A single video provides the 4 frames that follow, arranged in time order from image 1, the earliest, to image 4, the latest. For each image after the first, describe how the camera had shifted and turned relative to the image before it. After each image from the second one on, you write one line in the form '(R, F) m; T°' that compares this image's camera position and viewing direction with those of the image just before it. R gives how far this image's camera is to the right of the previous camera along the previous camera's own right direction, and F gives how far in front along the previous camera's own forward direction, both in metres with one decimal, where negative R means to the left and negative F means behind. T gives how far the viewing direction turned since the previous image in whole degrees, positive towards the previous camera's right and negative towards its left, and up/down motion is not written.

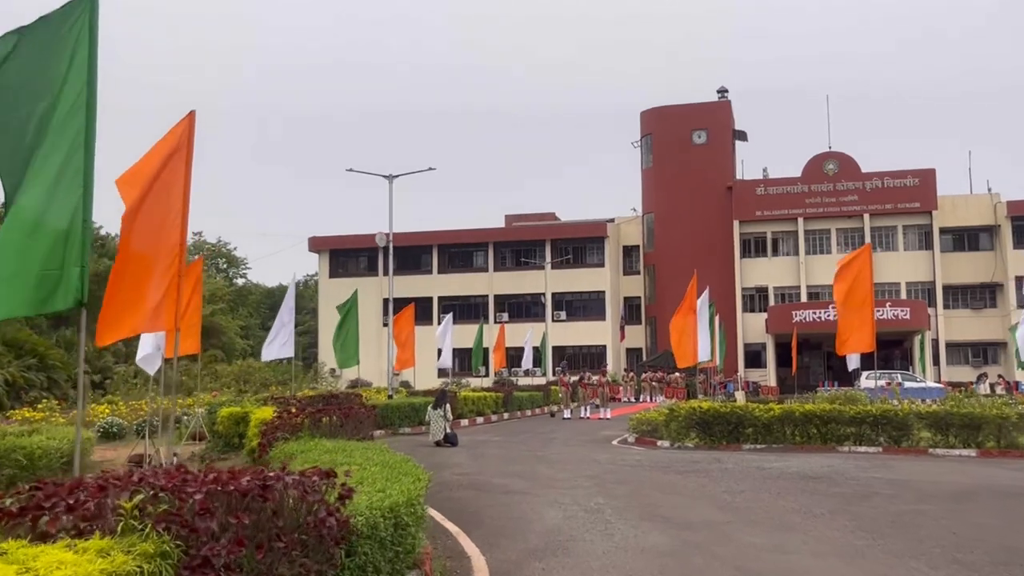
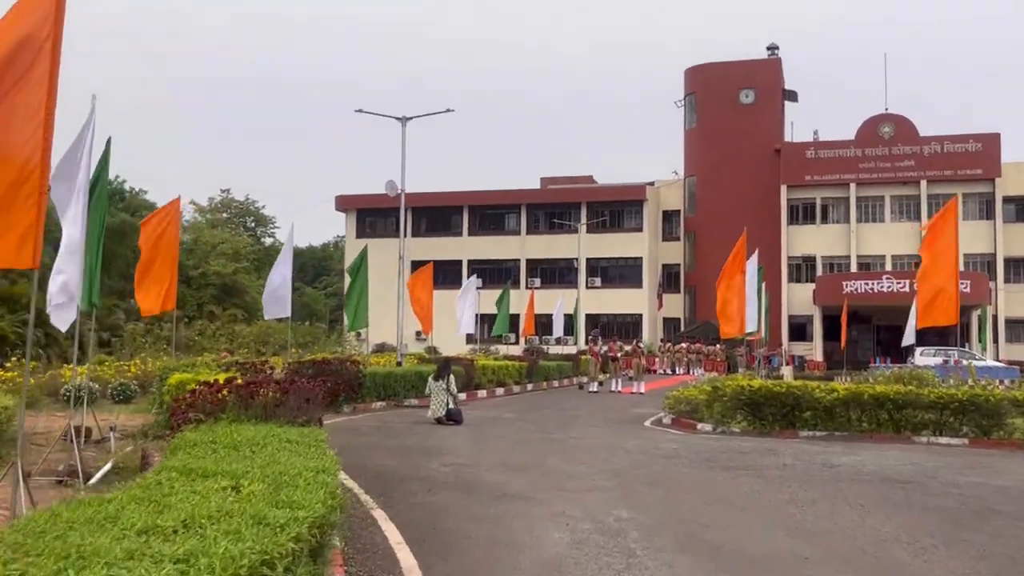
(+0.3, +2.8) m; -2°
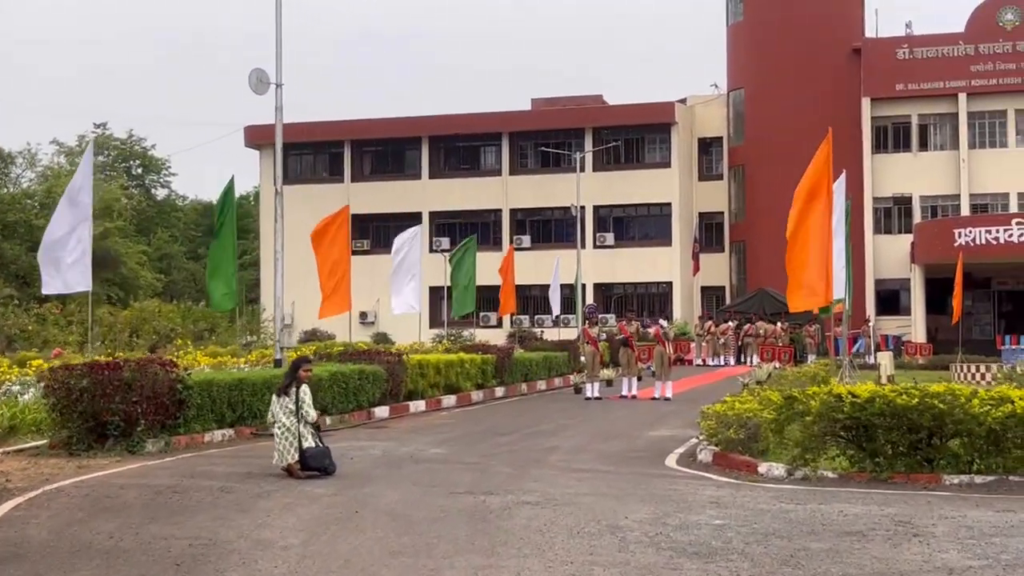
(+1.0, +7.8) m; -2°
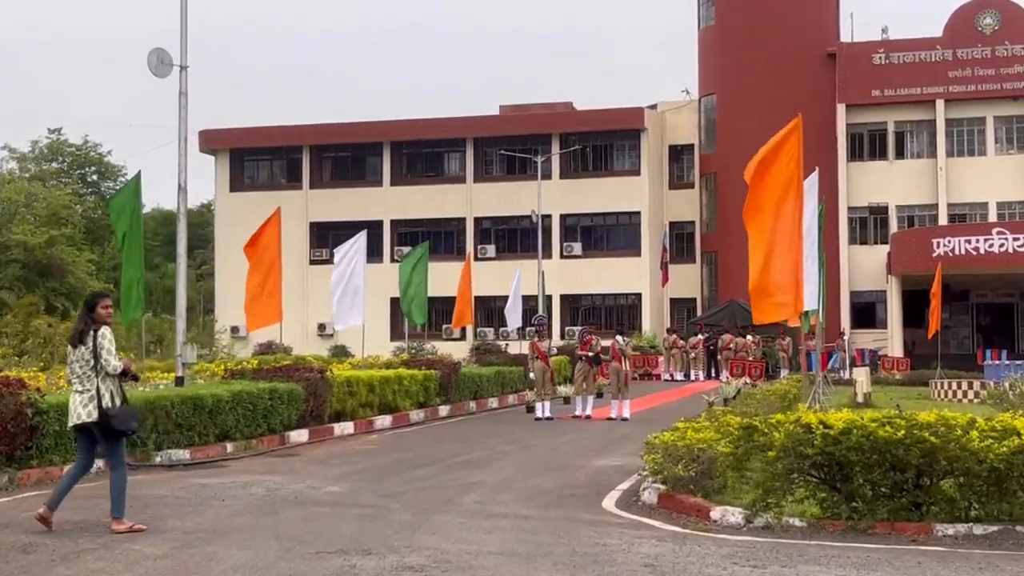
(+0.5, +1.8) m; +1°
